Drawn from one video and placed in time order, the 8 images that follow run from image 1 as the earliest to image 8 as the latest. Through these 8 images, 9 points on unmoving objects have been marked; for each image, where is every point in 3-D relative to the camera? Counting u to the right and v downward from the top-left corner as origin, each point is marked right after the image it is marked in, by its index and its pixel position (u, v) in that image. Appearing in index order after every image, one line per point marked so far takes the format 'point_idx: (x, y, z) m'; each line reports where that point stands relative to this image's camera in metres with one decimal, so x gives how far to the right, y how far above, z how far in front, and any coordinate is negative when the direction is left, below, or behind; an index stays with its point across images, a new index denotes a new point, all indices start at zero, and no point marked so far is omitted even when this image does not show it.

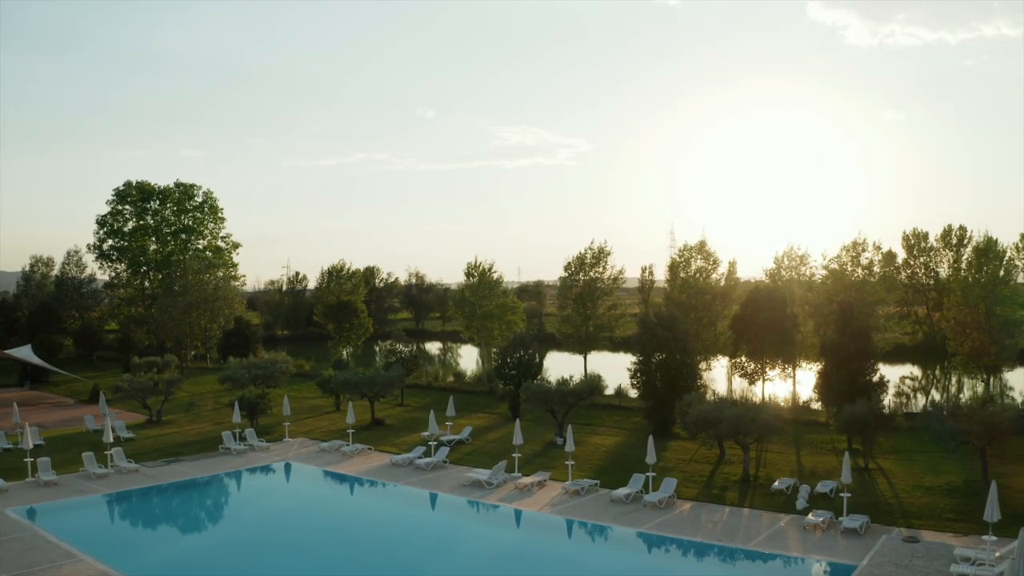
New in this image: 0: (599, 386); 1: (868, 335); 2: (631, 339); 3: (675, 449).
0: (+2.1, -2.4, +16.5) m
1: (+8.3, -1.1, +16.0) m
2: (+3.3, -1.4, +18.4) m
3: (+3.7, -3.7, +15.7) m
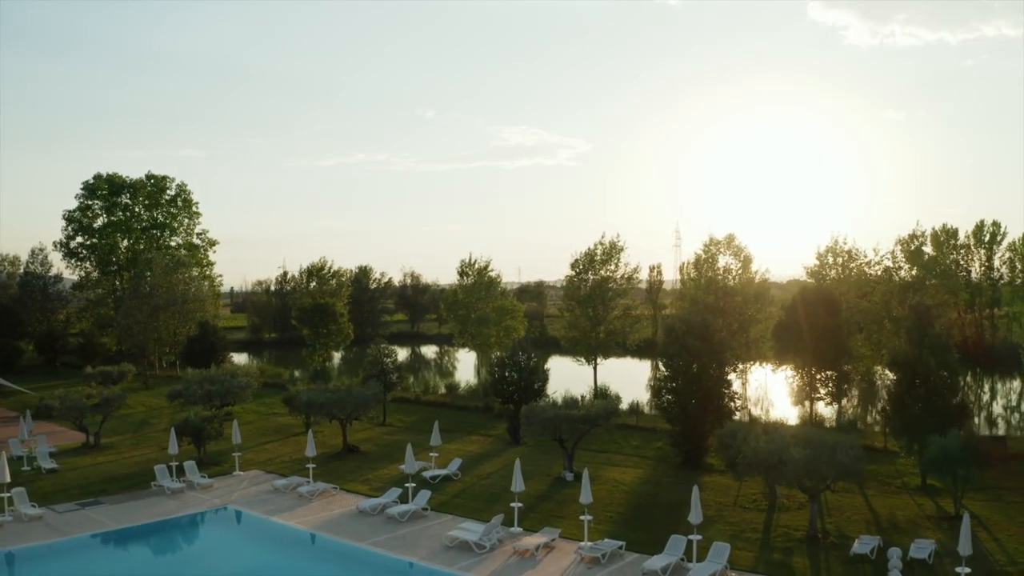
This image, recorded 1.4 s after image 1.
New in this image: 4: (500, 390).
0: (+2.1, -2.4, +13.5) m
1: (+8.3, -1.1, +13.0) m
2: (+3.2, -1.4, +15.4) m
3: (+3.7, -3.7, +12.6) m
4: (-0.3, -2.6, +17.1) m
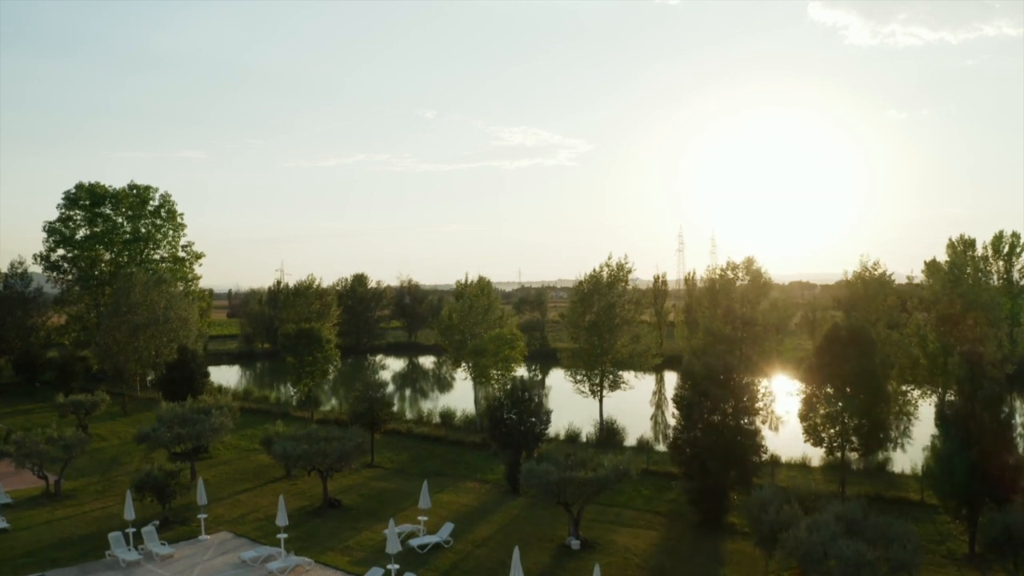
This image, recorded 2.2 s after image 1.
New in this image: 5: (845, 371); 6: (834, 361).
0: (+2.0, -3.2, +12.0) m
1: (+8.3, -1.9, +11.5) m
2: (+3.2, -2.2, +13.9) m
3: (+3.6, -4.5, +11.1) m
4: (-0.3, -3.3, +15.6) m
5: (+6.8, -1.8, +14.1) m
6: (+6.7, -1.6, +14.2) m
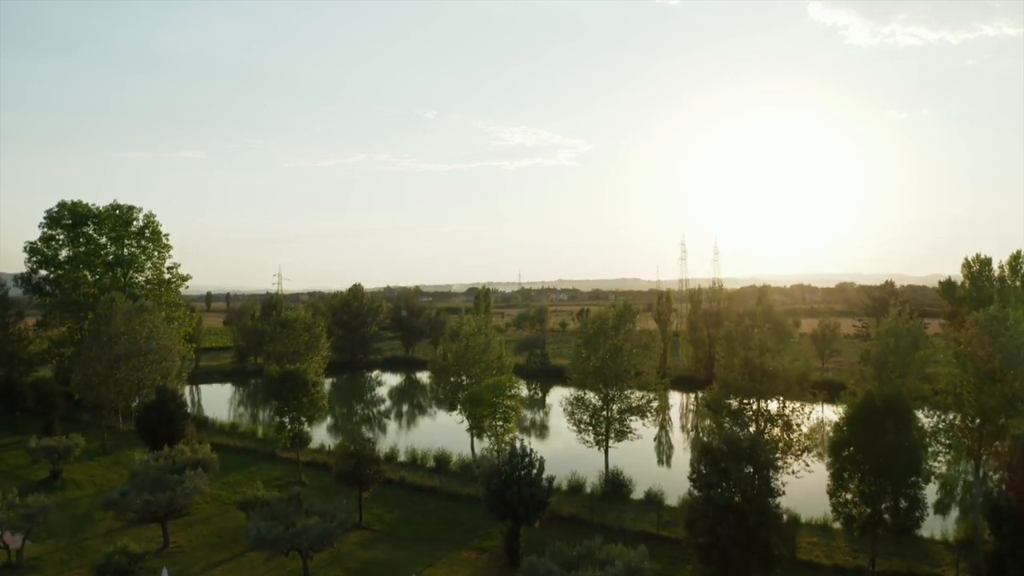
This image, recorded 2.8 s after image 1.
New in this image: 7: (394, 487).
0: (+2.0, -4.3, +10.6) m
1: (+8.2, -3.0, +10.2) m
2: (+3.2, -3.3, +12.6) m
3: (+3.6, -5.6, +9.8) m
4: (-0.4, -4.4, +14.2) m
5: (+6.8, -2.9, +12.7) m
6: (+6.7, -2.7, +12.9) m
7: (-3.3, -5.6, +19.3) m
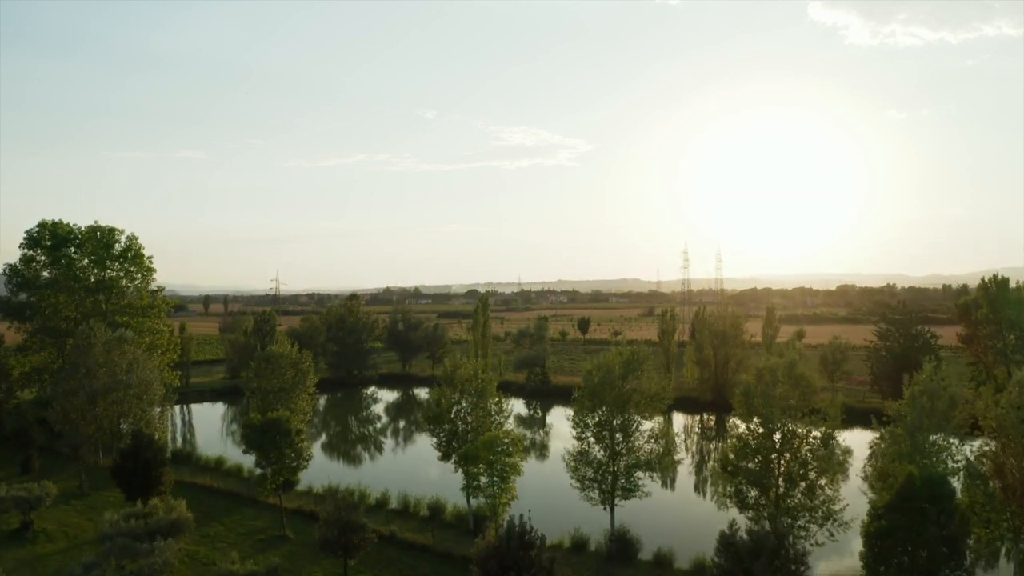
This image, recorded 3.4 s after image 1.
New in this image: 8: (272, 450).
0: (+2.0, -5.4, +9.3) m
1: (+8.2, -4.1, +8.9) m
2: (+3.1, -4.4, +11.3) m
3: (+3.6, -6.7, +8.5) m
4: (-0.4, -5.6, +12.9) m
5: (+6.8, -4.0, +11.4) m
6: (+6.6, -3.9, +11.6) m
7: (-3.4, -6.7, +17.9) m
8: (-6.5, -4.3, +18.5) m
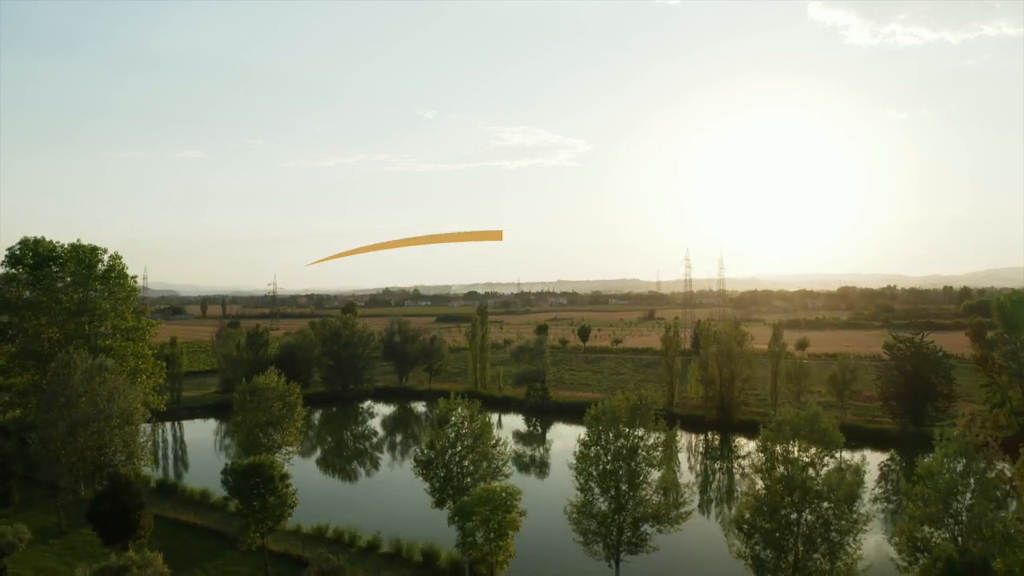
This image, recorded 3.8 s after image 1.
0: (+1.9, -6.3, +8.2) m
1: (+8.2, -5.0, +7.7) m
2: (+3.1, -5.3, +10.1) m
3: (+3.5, -7.6, +7.4) m
4: (-0.4, -6.5, +11.8) m
5: (+6.7, -4.9, +10.3) m
6: (+6.6, -4.8, +10.4) m
7: (-3.4, -7.6, +16.8) m
8: (-6.5, -5.2, +17.4) m
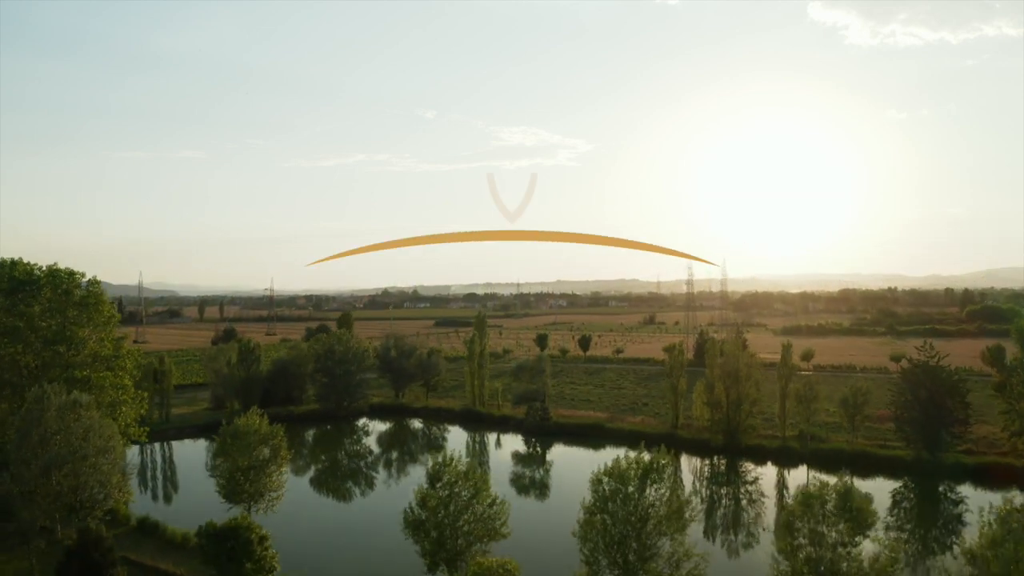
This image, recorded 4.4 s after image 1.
0: (+1.9, -7.4, +6.8) m
1: (+8.1, -6.1, +6.4) m
2: (+3.0, -6.4, +8.8) m
3: (+3.5, -8.7, +6.0) m
4: (-0.5, -7.5, +10.4) m
5: (+6.7, -6.0, +8.9) m
6: (+6.5, -5.8, +9.1) m
7: (-3.5, -8.7, +15.4) m
8: (-6.6, -6.3, +16.0) m
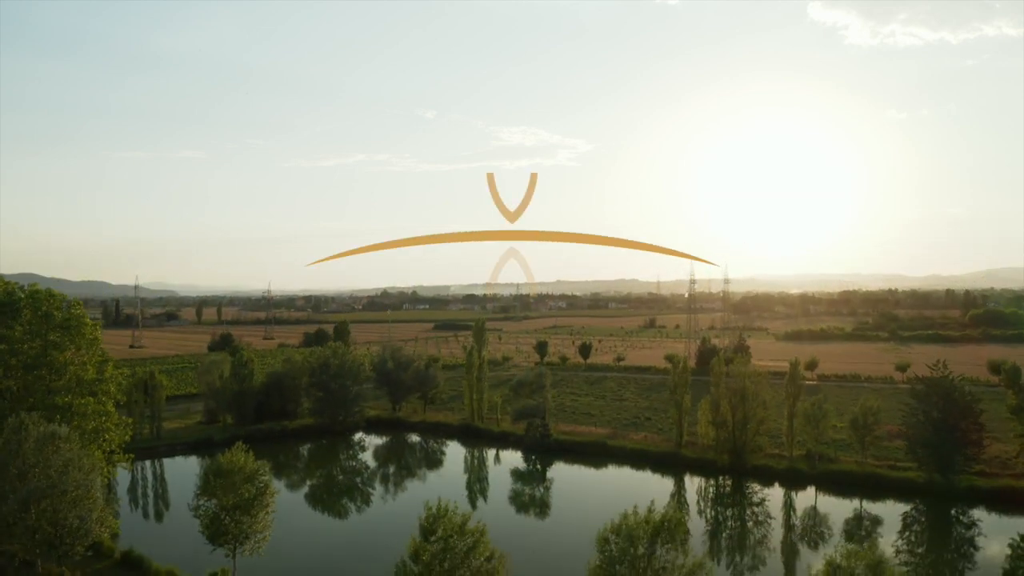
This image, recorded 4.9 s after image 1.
0: (+1.8, -8.2, +5.7) m
1: (+8.0, -6.9, +5.3) m
2: (+3.0, -7.2, +7.7) m
3: (+3.4, -9.5, +4.9) m
4: (-0.5, -8.4, +9.3) m
5: (+6.6, -6.9, +7.8) m
6: (+6.5, -6.7, +8.0) m
7: (-3.5, -9.5, +14.3) m
8: (-6.6, -7.1, +14.9) m
